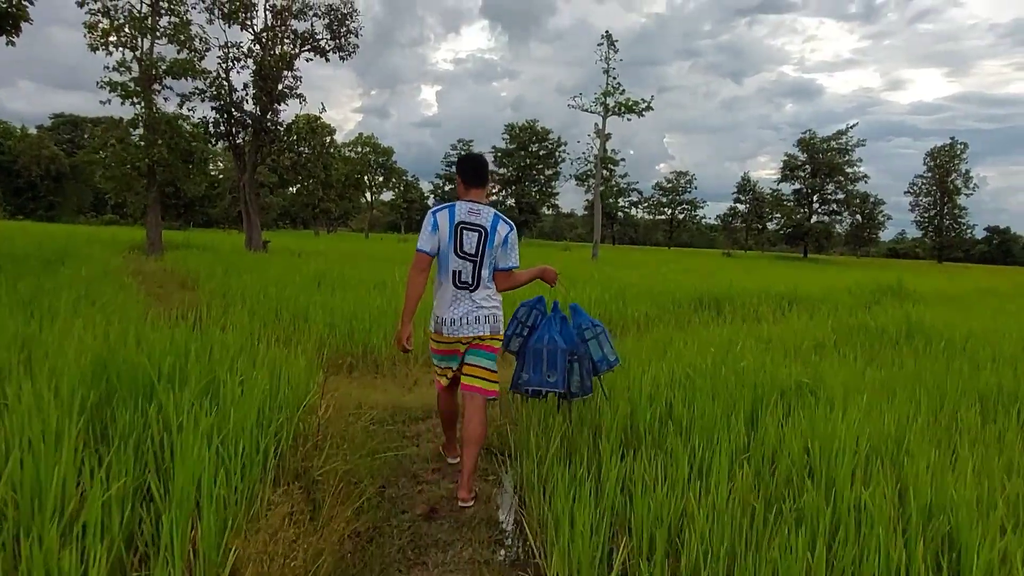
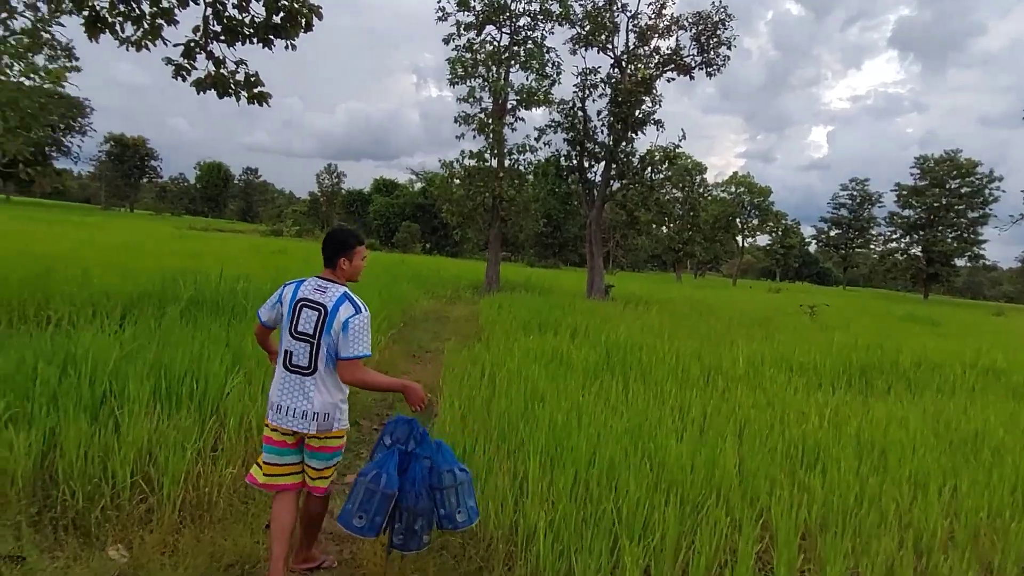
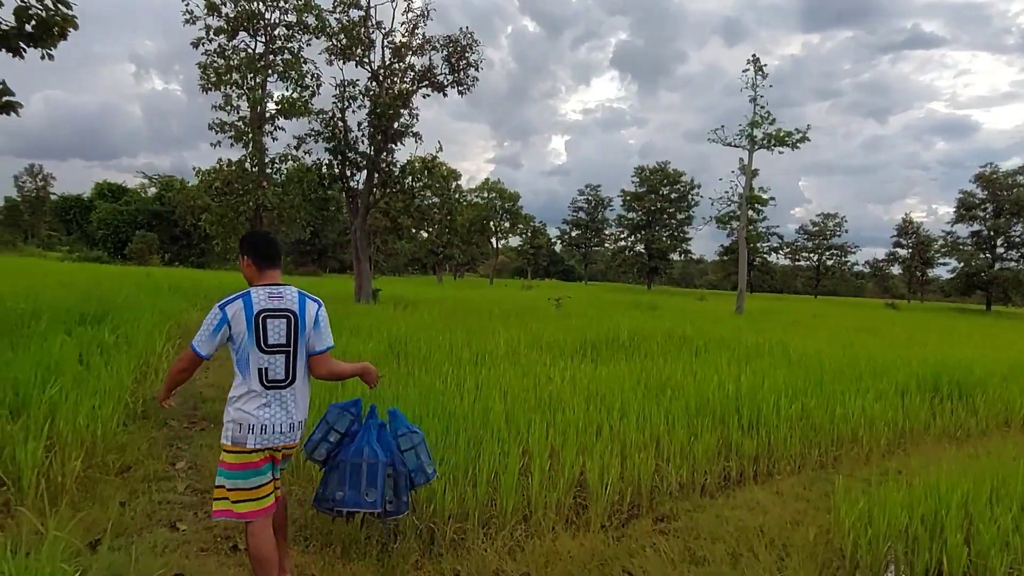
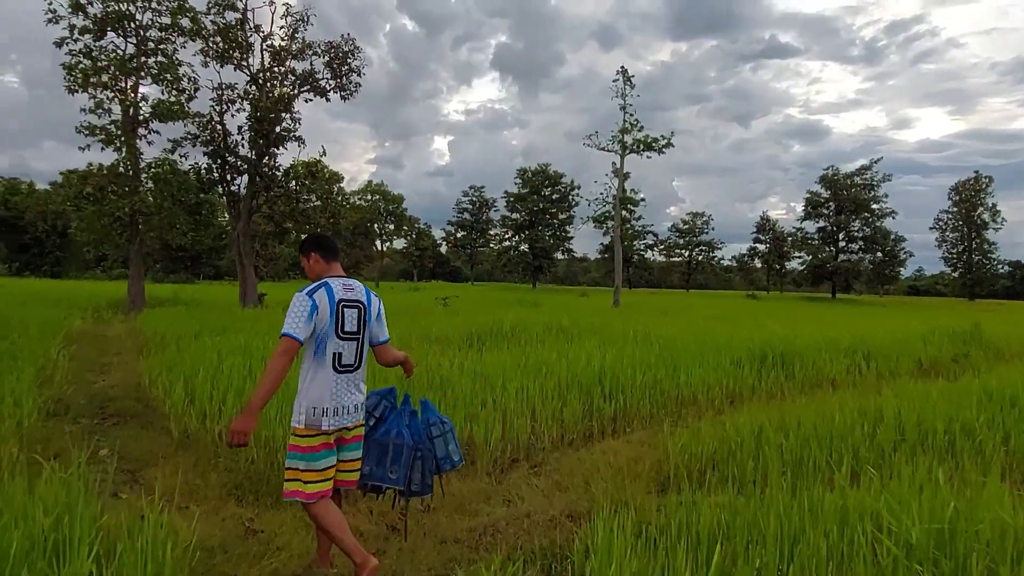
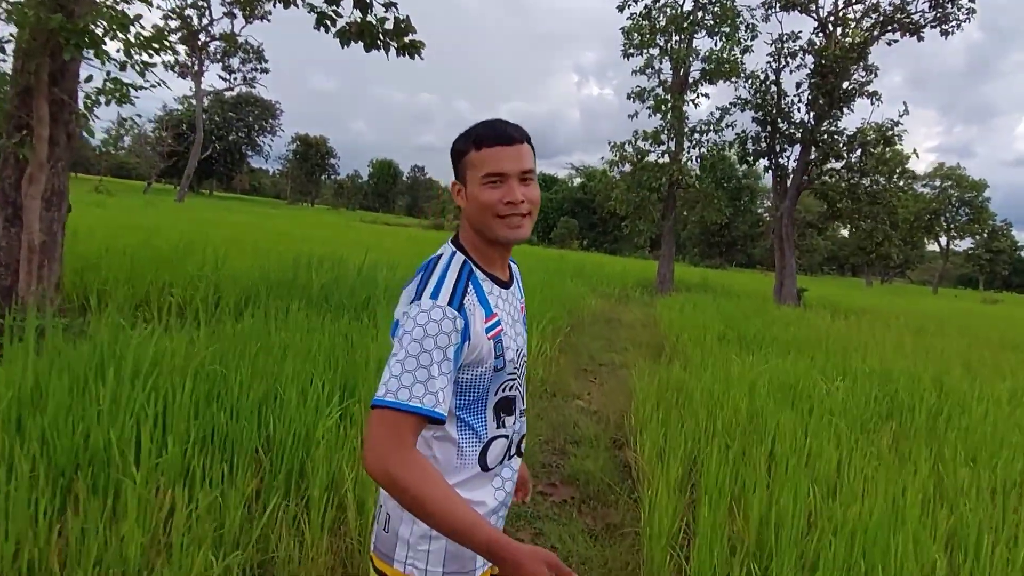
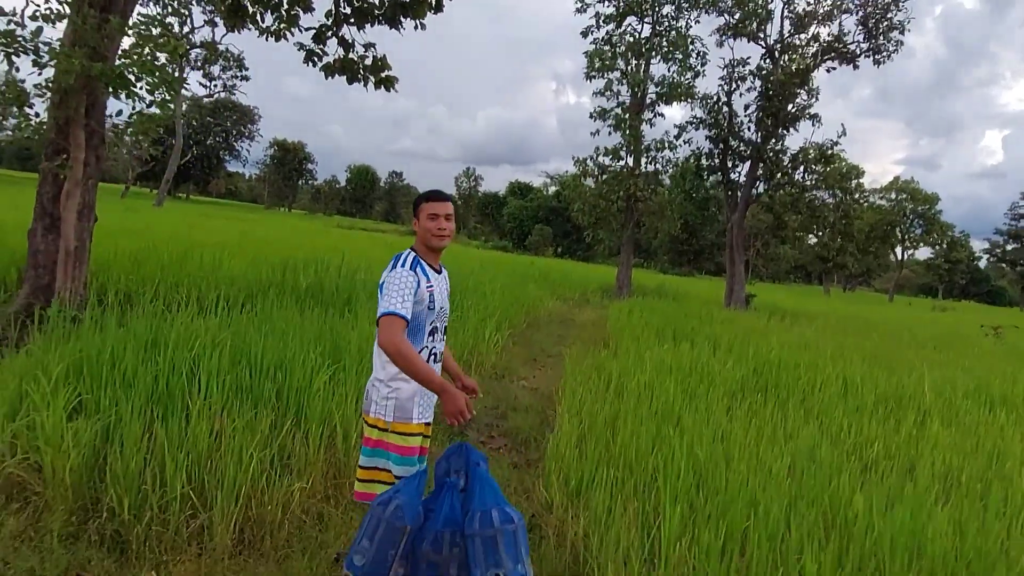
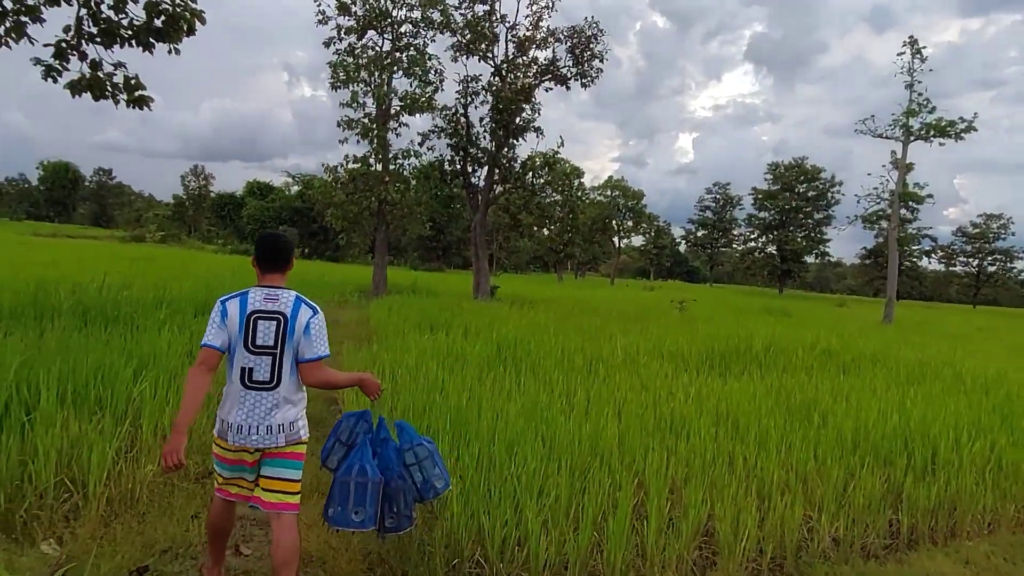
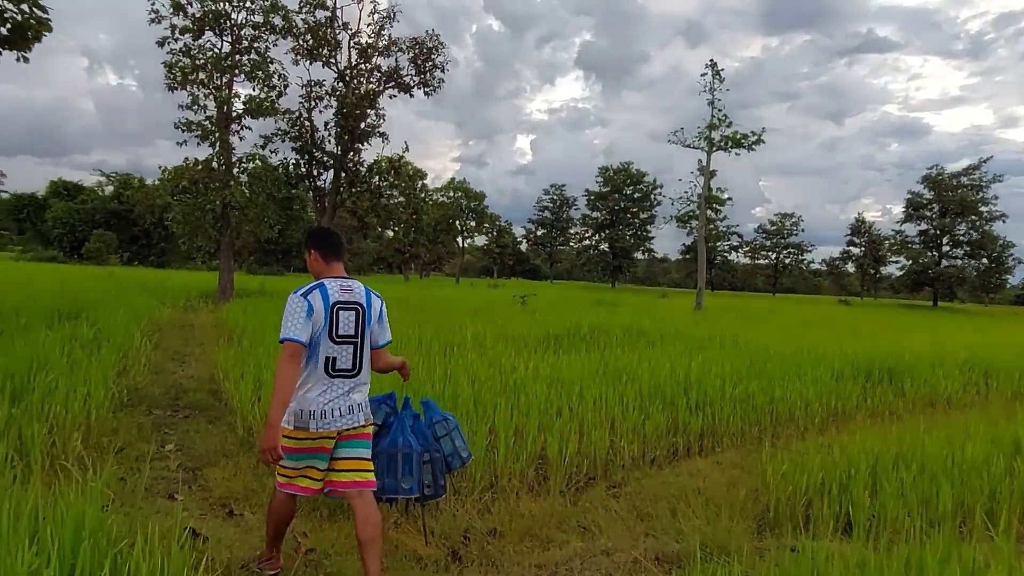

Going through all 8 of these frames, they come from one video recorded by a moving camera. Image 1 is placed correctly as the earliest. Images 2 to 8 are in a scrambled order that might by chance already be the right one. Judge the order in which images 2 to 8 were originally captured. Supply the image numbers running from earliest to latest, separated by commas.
4, 8, 3, 7, 2, 6, 5
